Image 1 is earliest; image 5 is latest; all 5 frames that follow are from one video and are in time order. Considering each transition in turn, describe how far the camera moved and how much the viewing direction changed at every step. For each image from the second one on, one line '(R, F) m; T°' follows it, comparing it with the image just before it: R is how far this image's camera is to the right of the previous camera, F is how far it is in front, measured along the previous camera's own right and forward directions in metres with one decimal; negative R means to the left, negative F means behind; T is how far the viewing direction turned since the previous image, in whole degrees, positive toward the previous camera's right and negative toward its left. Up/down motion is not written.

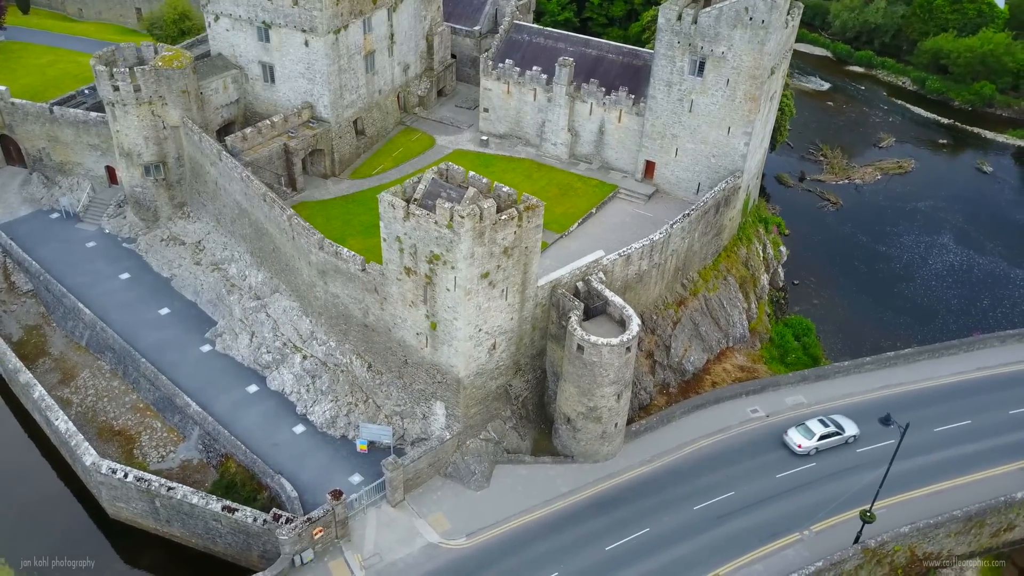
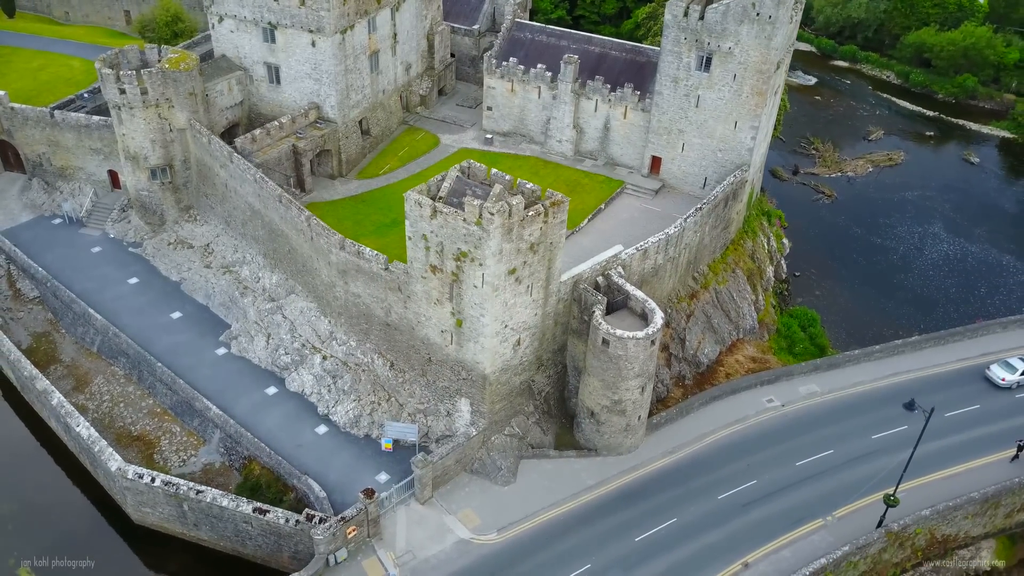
(-1.8, -0.2) m; +2°
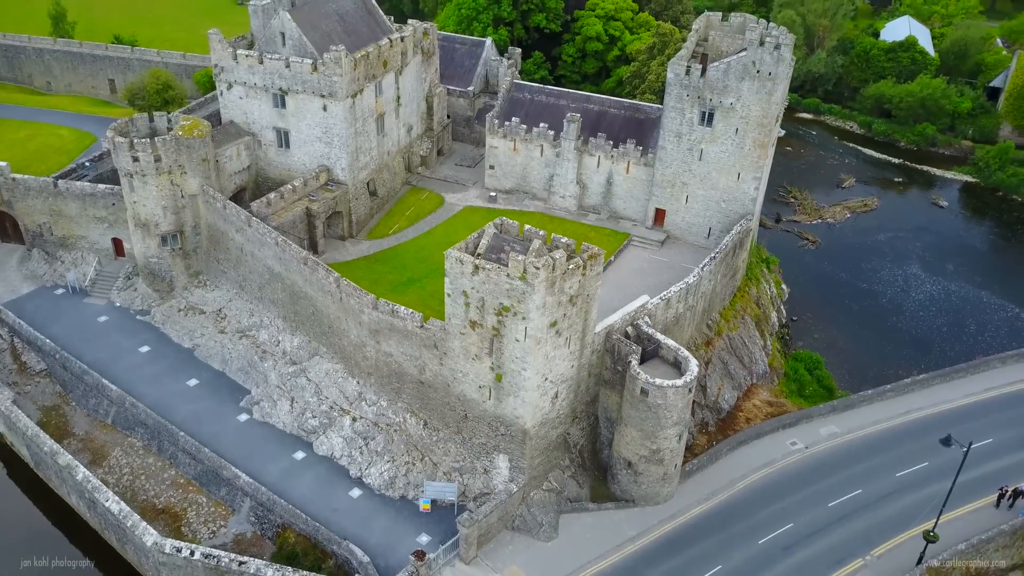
(-3.1, -0.3) m; +3°
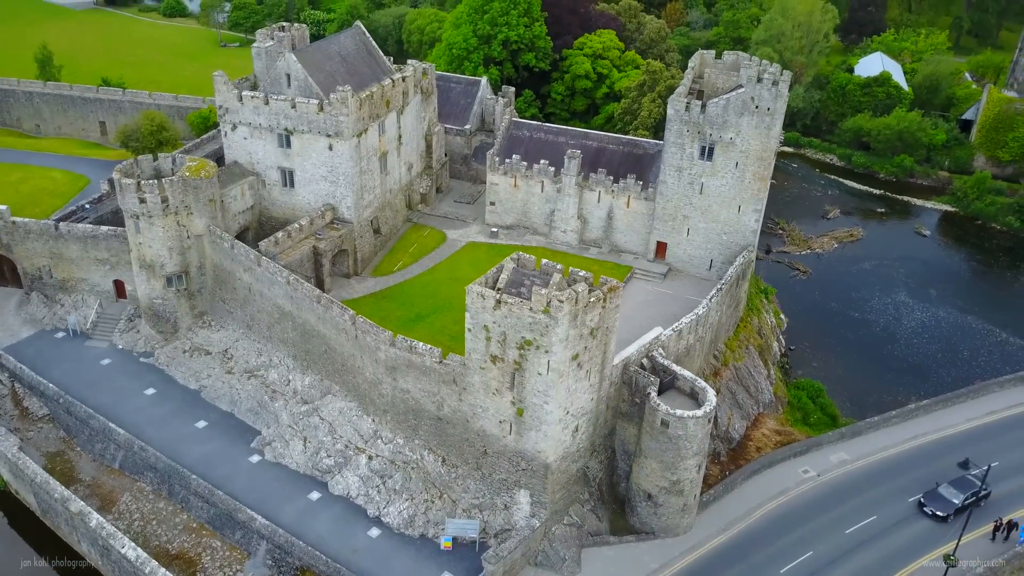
(-1.7, -0.2) m; +2°
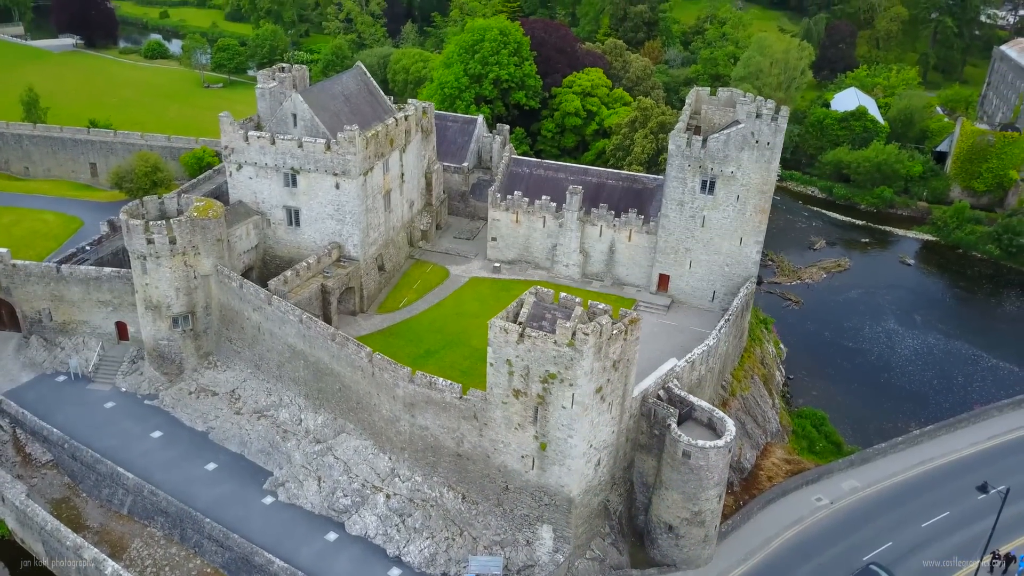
(-1.8, -0.2) m; +2°
